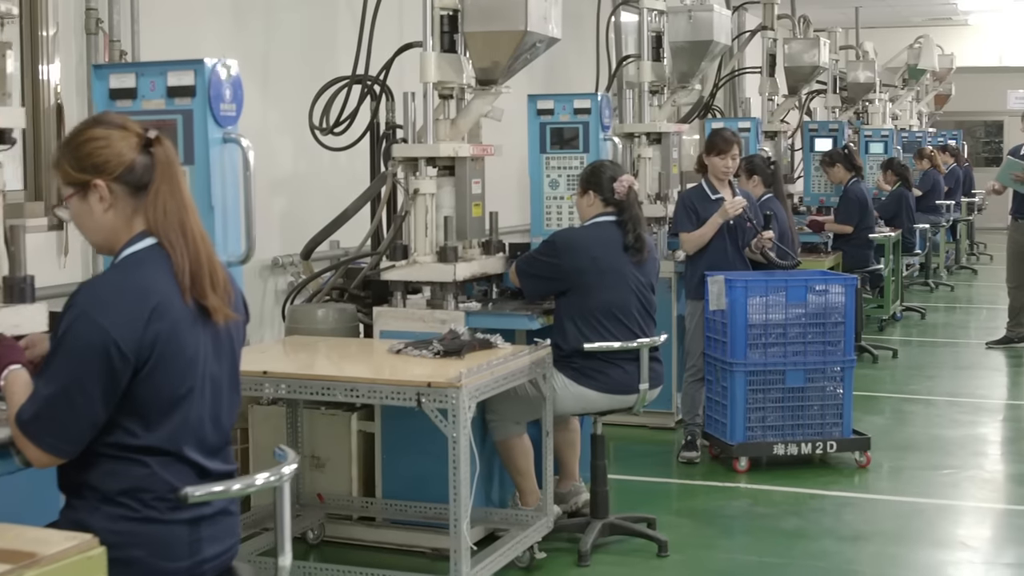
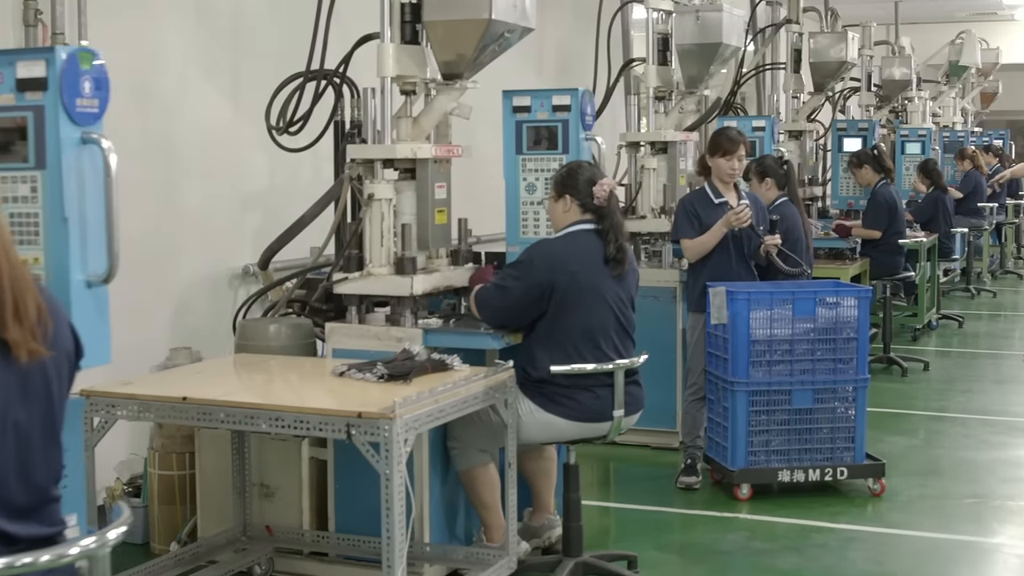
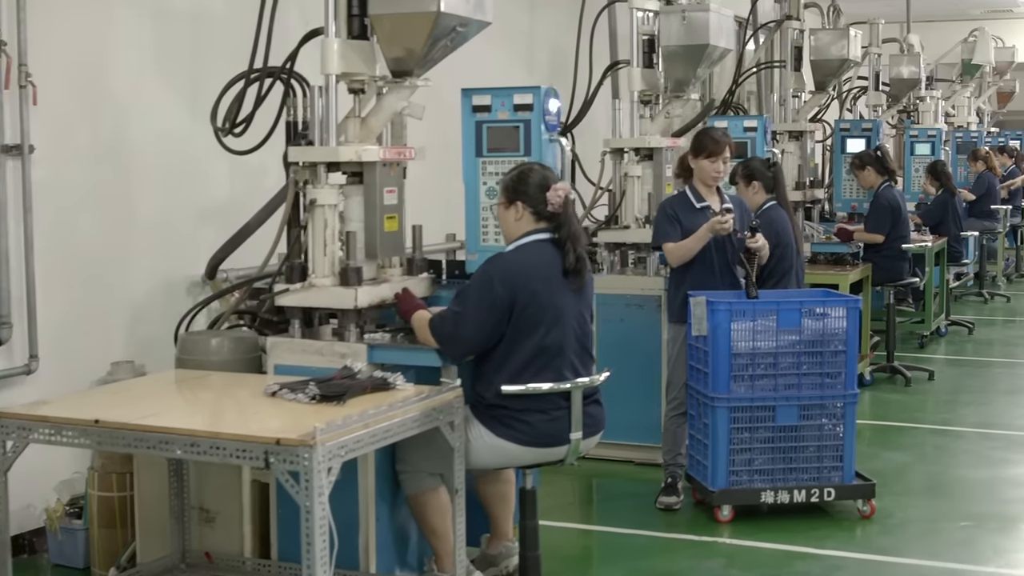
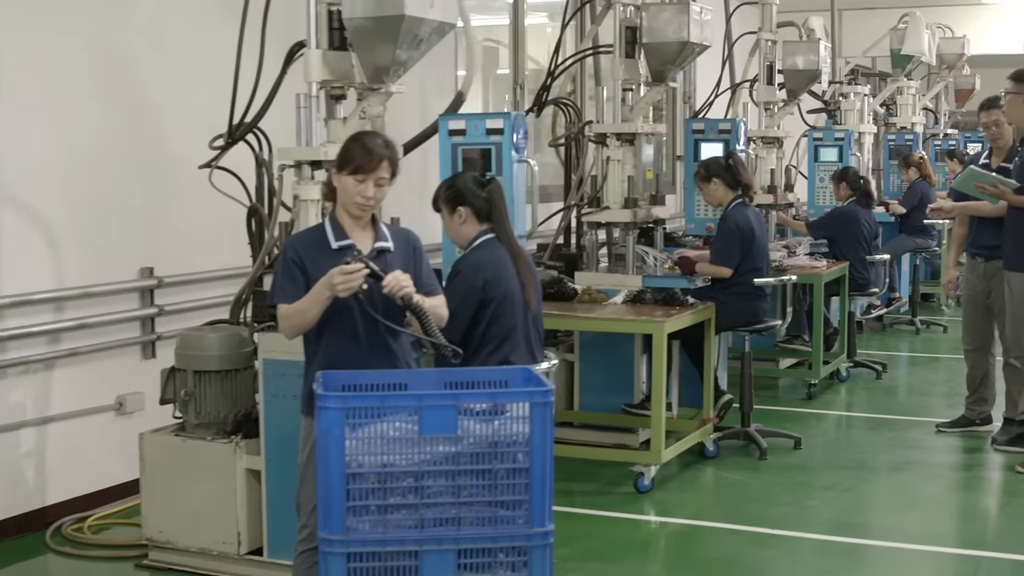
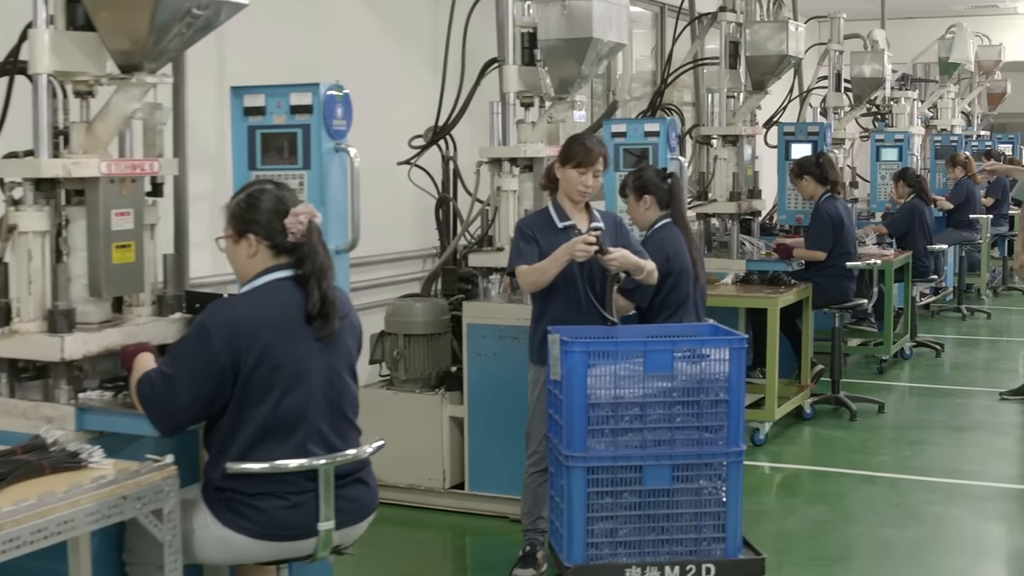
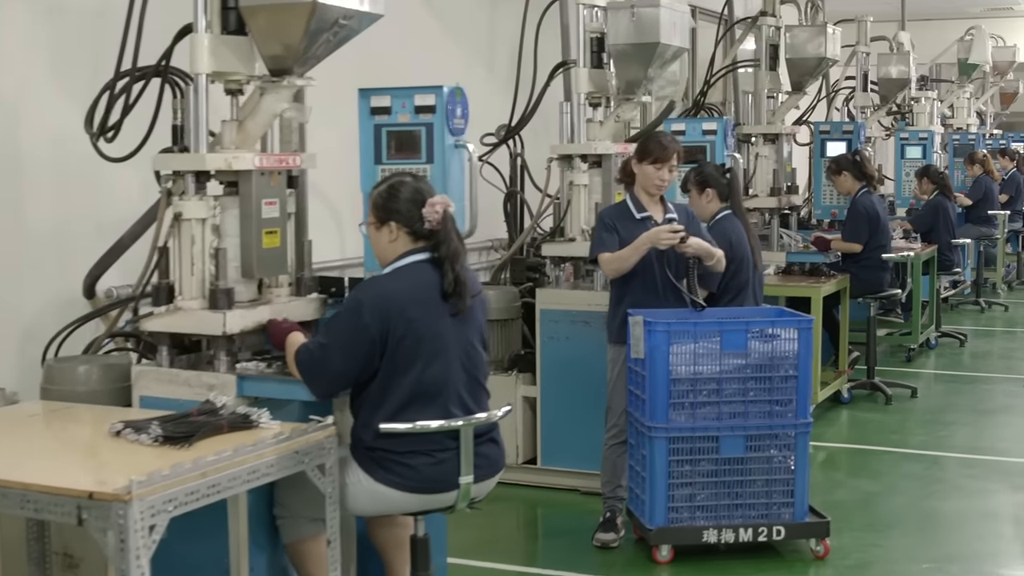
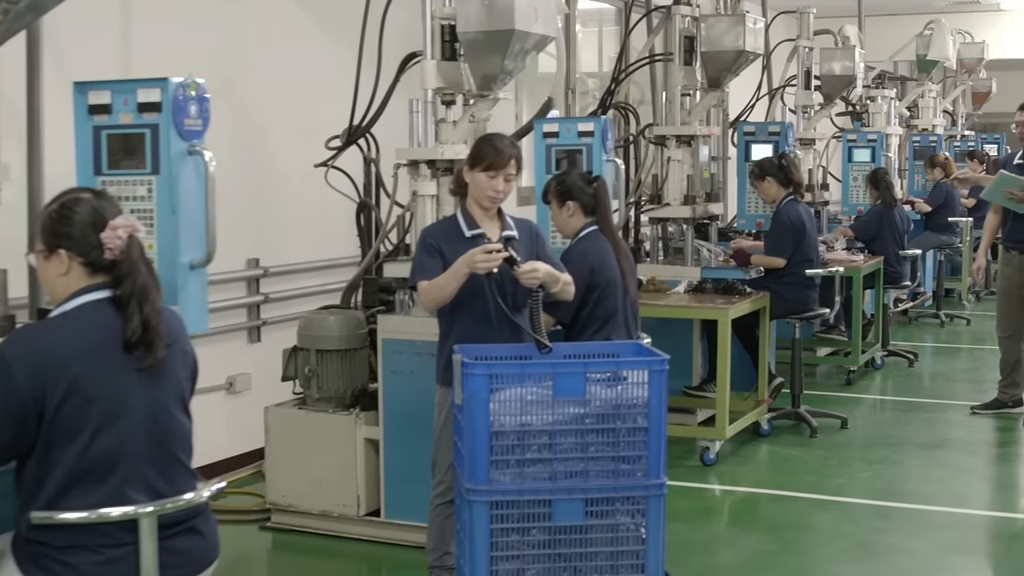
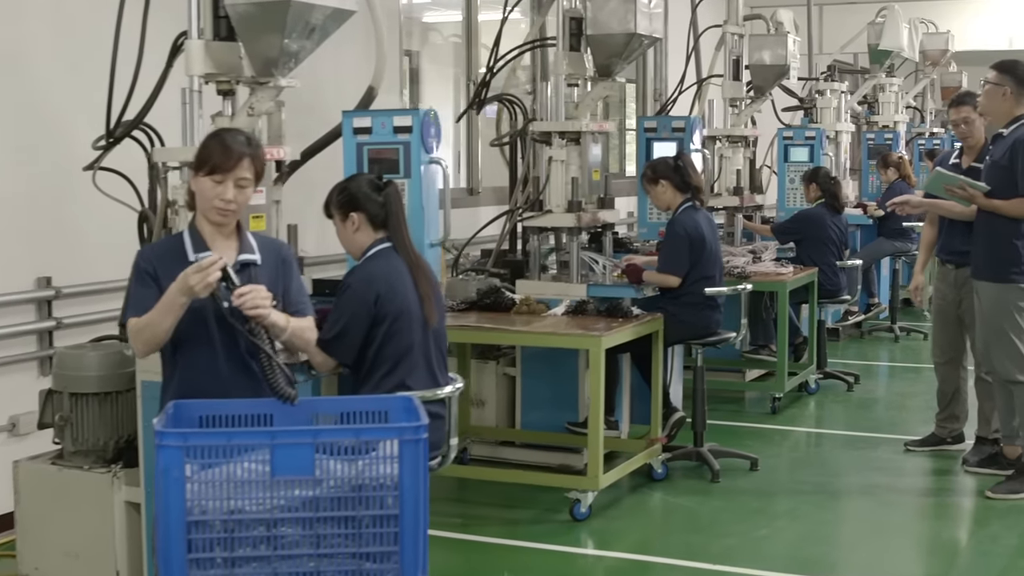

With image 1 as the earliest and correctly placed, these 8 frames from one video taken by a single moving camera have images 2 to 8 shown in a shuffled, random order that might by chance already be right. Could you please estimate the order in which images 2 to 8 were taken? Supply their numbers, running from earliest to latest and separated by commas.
2, 3, 6, 5, 7, 4, 8
